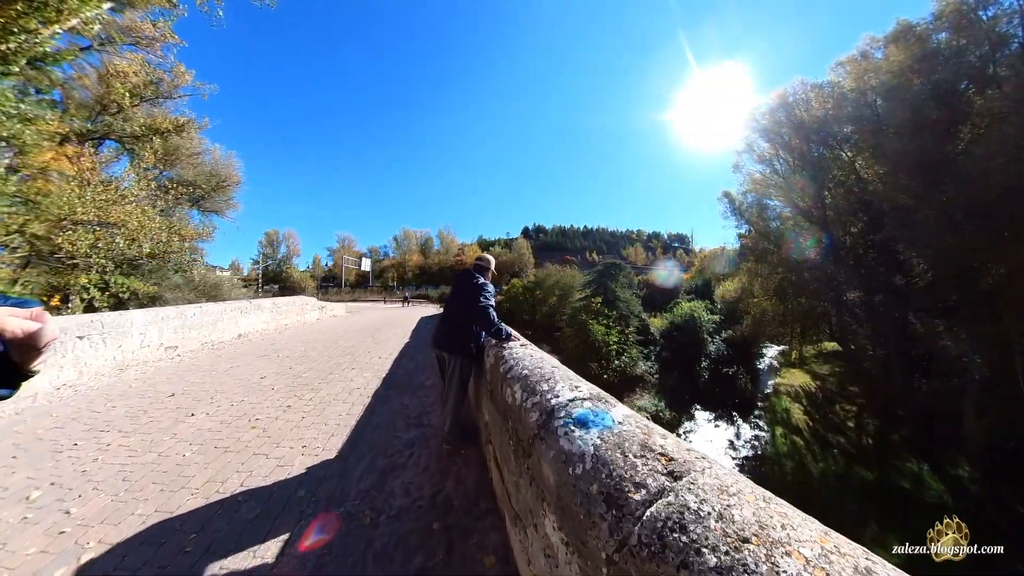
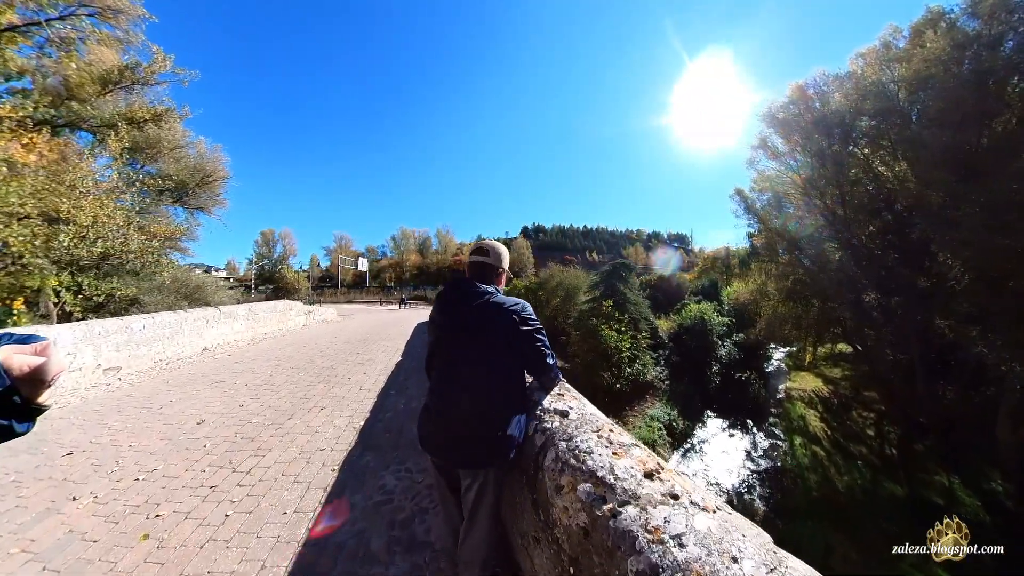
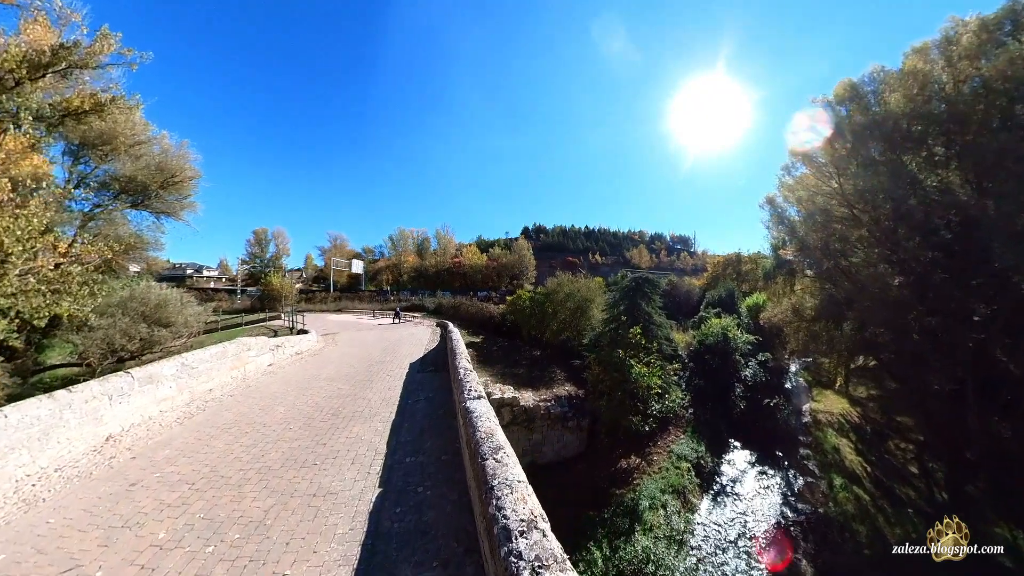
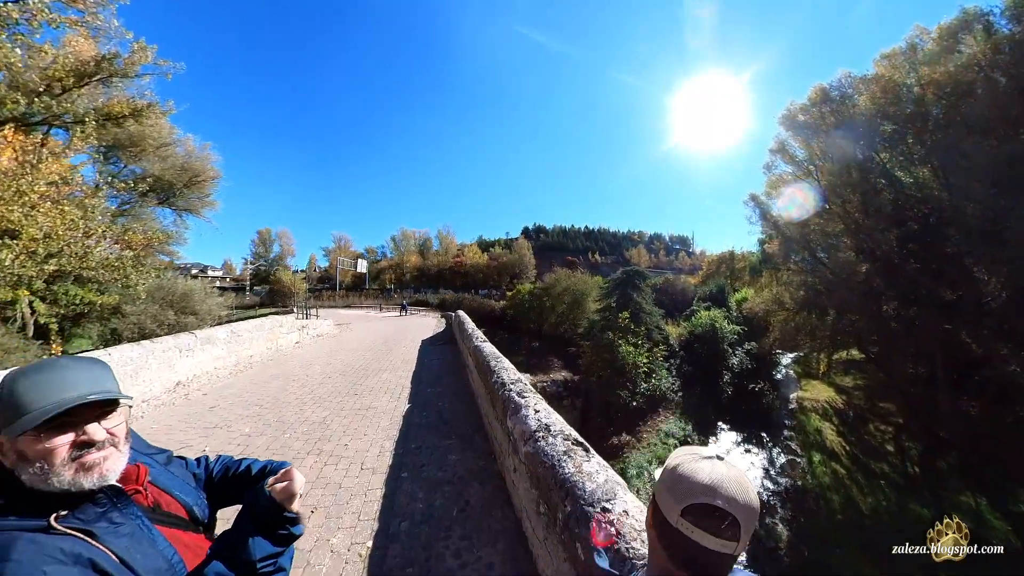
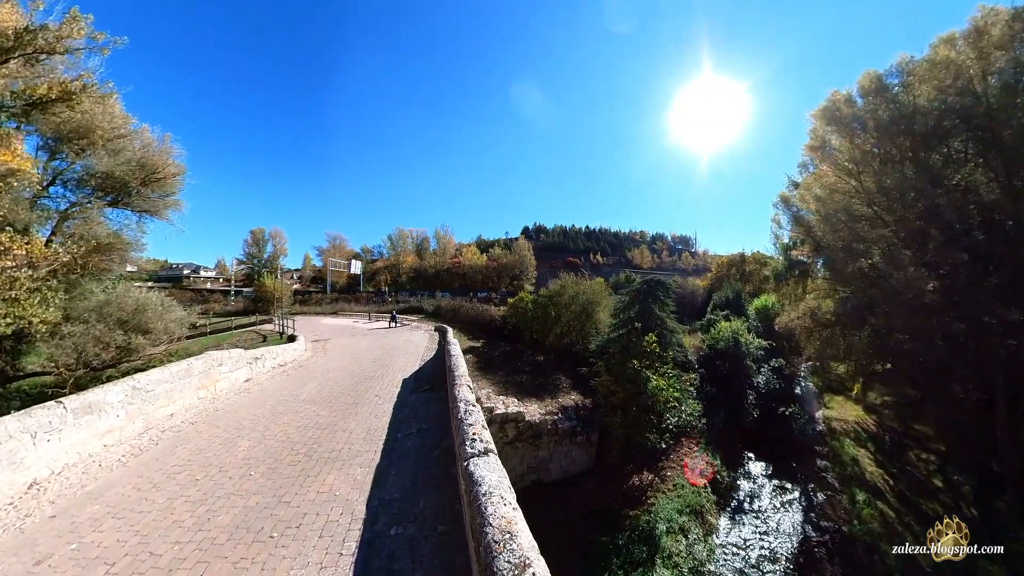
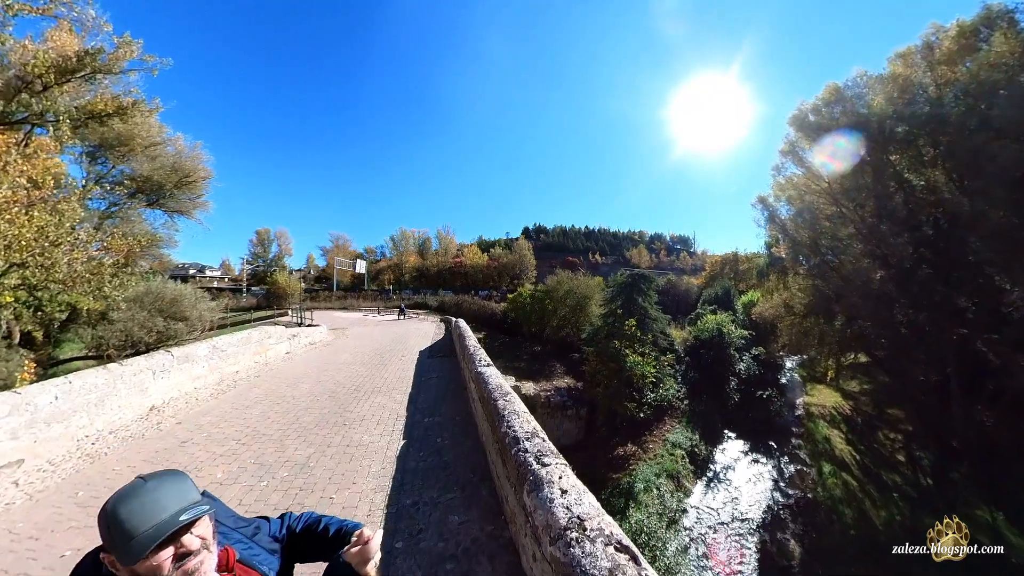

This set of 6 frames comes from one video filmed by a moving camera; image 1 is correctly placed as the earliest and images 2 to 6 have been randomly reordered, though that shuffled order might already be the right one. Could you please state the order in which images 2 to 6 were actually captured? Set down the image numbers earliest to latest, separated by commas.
2, 4, 6, 3, 5
